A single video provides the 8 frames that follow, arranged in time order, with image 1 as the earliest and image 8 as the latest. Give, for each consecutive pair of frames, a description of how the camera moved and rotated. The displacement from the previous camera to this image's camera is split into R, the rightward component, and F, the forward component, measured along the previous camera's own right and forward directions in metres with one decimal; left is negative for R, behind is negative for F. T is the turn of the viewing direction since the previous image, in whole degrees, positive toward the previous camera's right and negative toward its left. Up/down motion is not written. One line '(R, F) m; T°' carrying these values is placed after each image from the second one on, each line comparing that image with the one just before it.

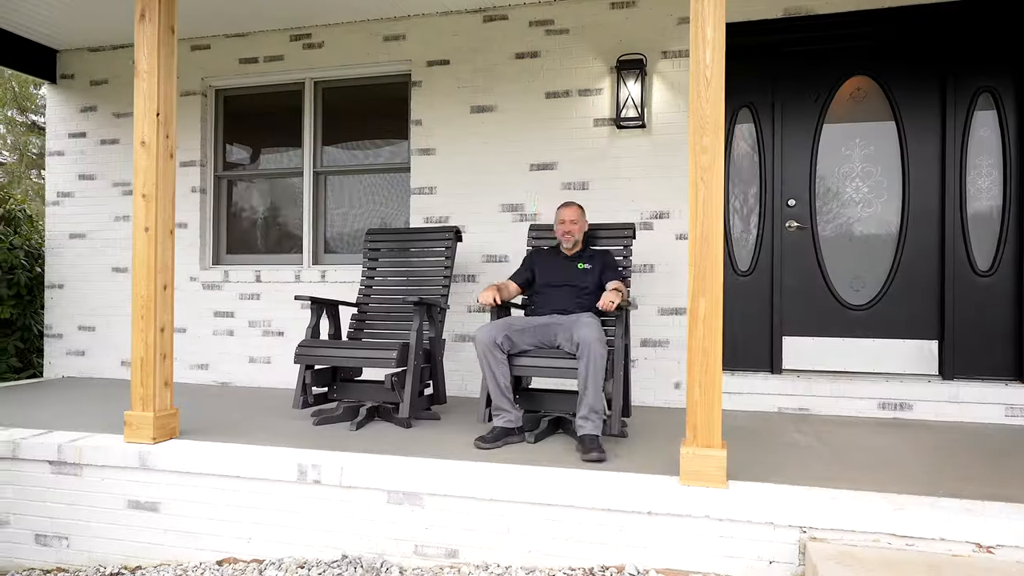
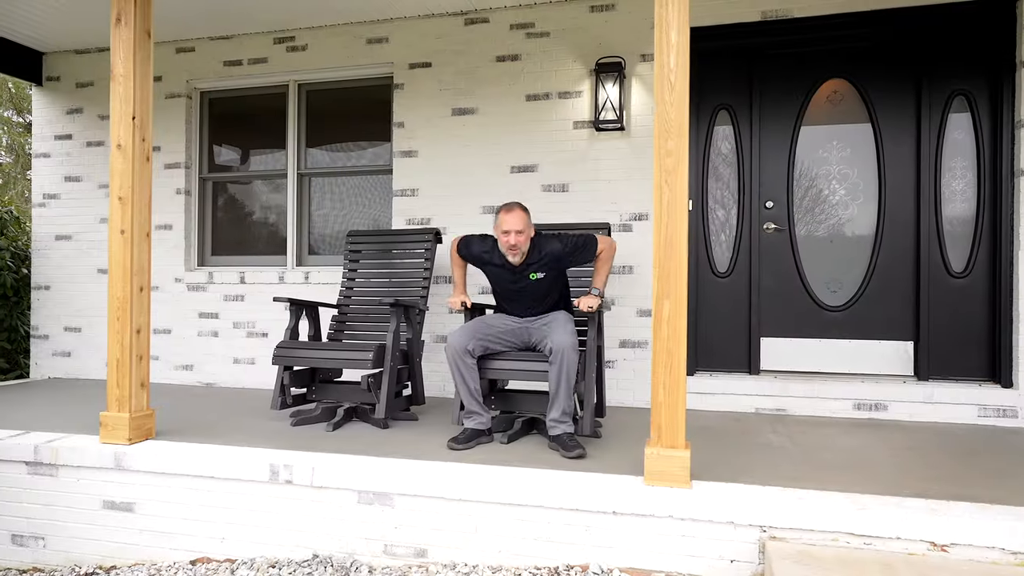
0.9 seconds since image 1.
(+0.2, 0.0) m; 0°
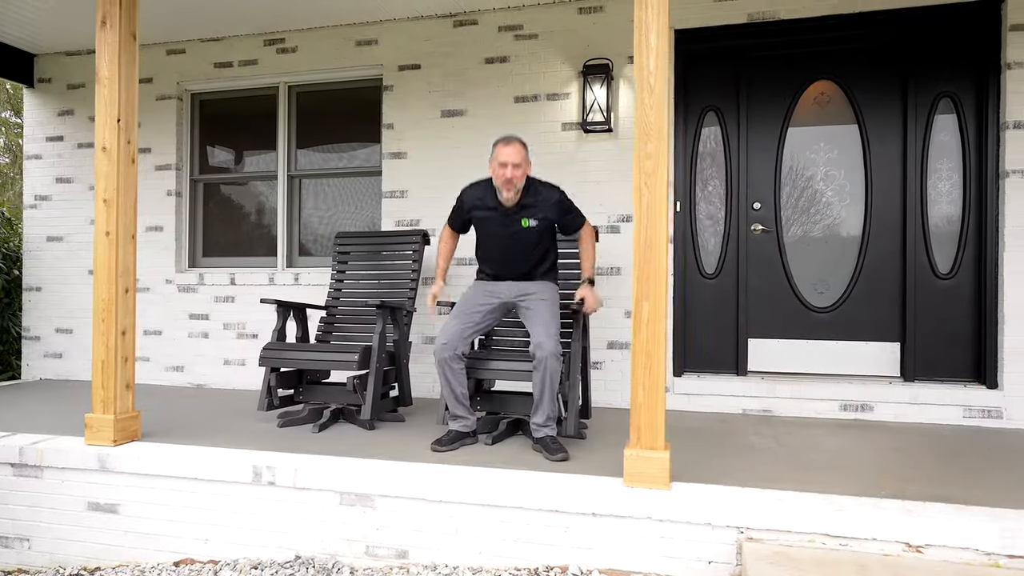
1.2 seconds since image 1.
(+0.1, 0.0) m; 0°
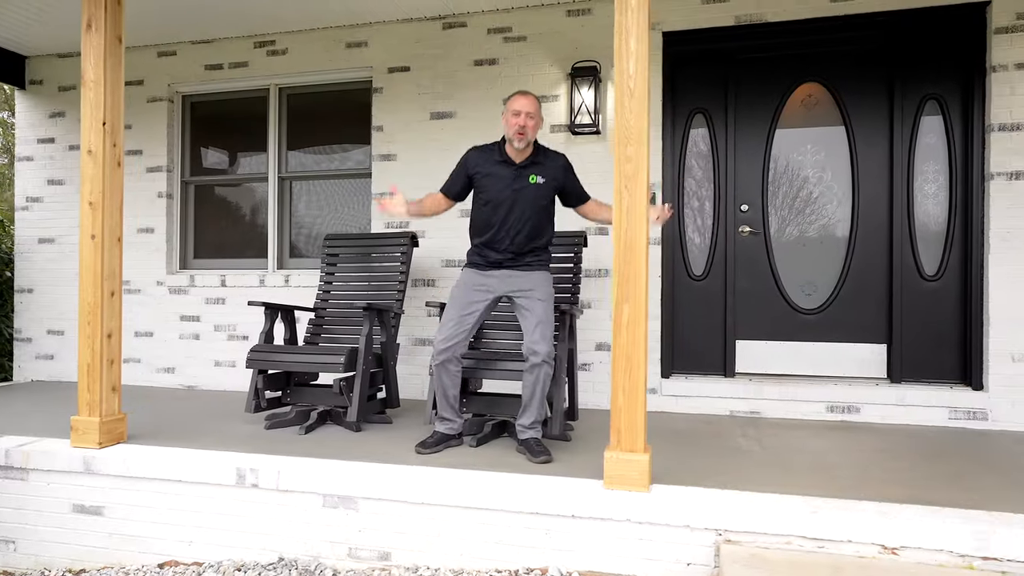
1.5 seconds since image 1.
(+0.1, 0.0) m; 0°
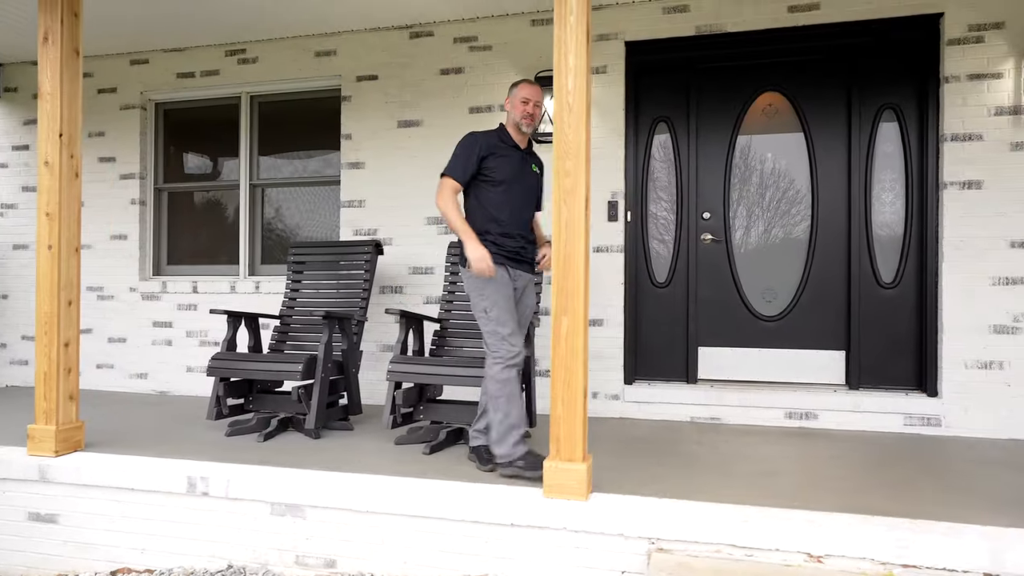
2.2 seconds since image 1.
(+0.3, 0.0) m; 0°
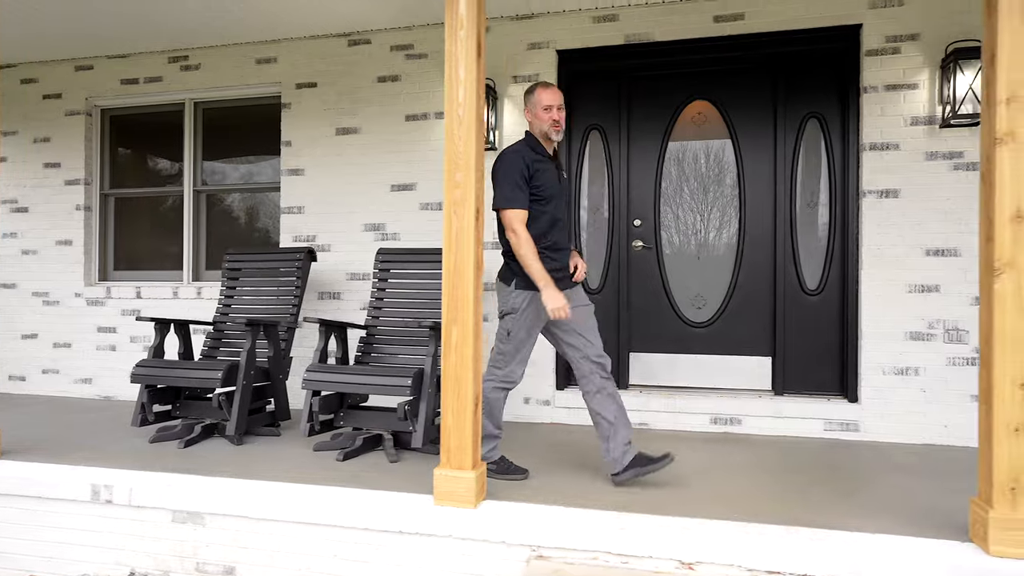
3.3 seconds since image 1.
(+0.6, 0.0) m; 0°
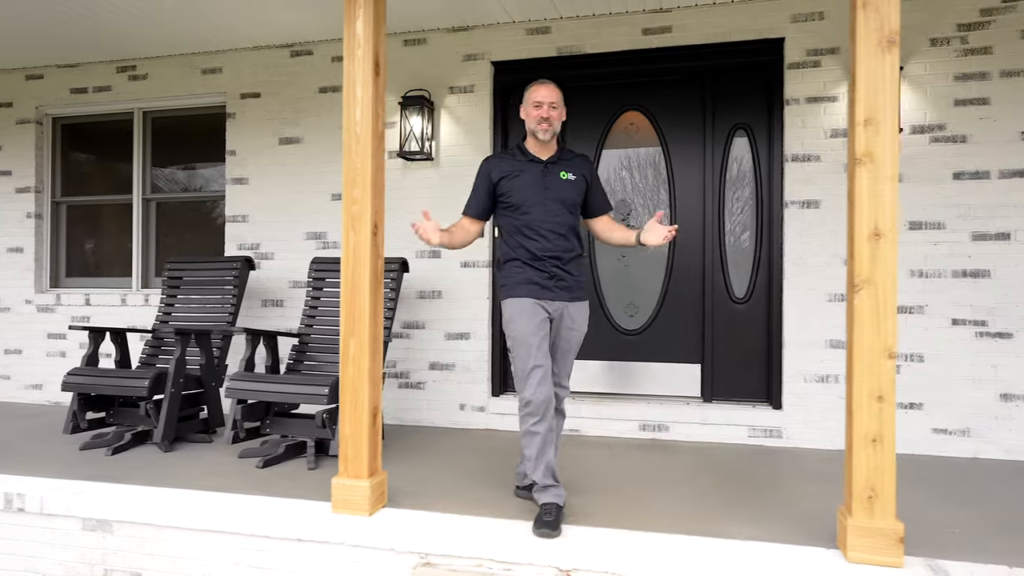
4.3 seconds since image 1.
(+0.6, -0.1) m; 0°
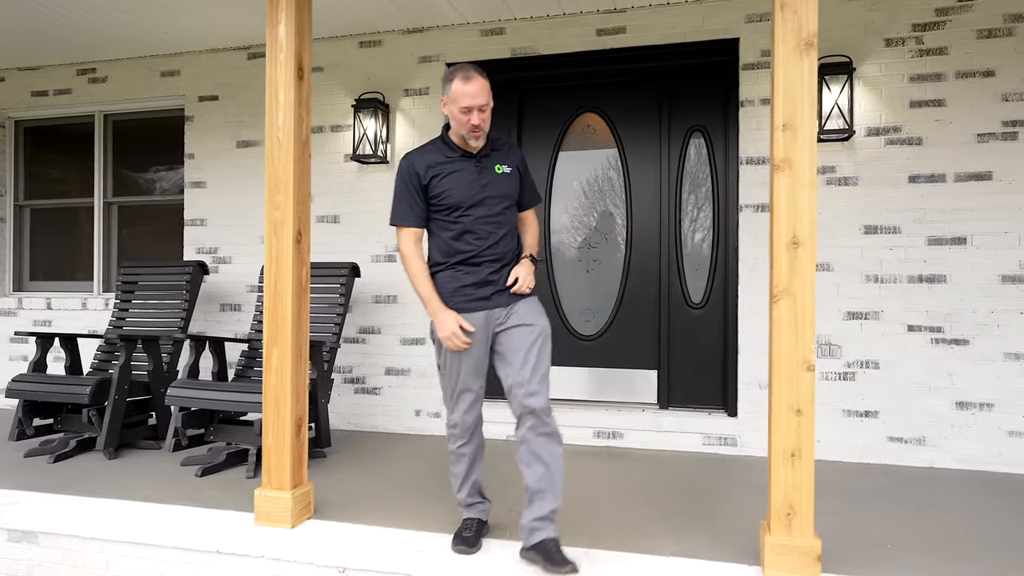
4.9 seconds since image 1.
(+0.4, +0.1) m; 0°
